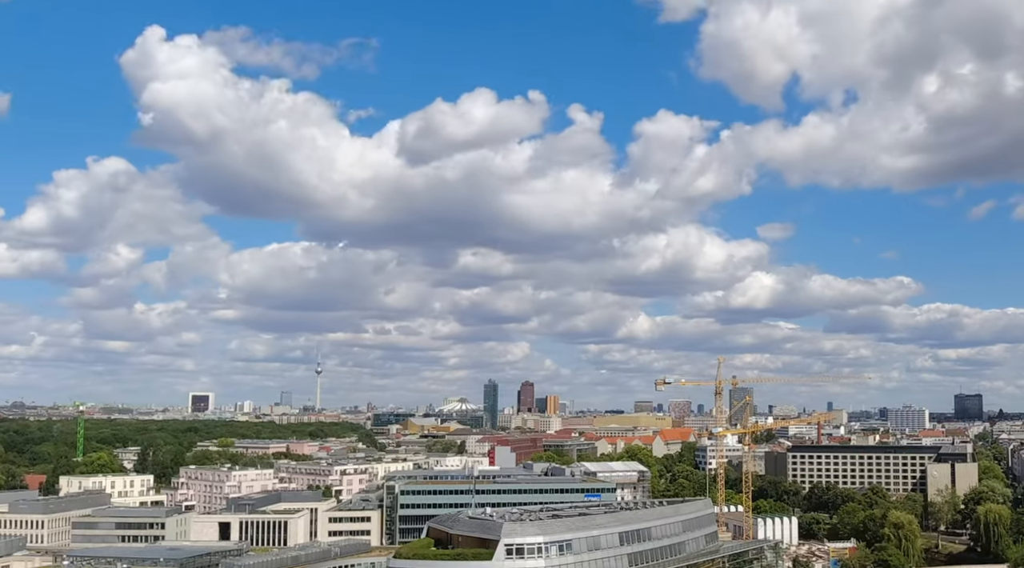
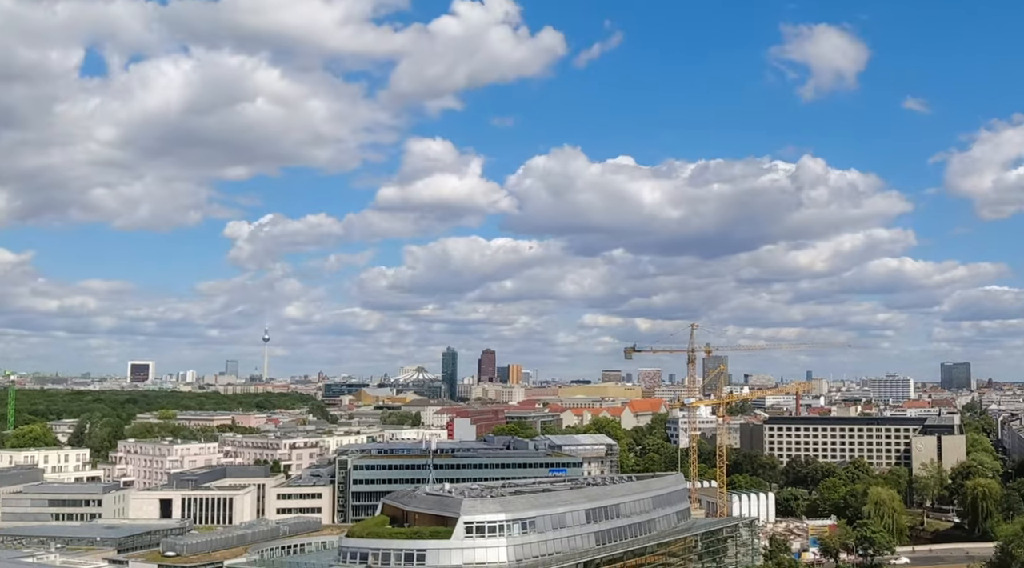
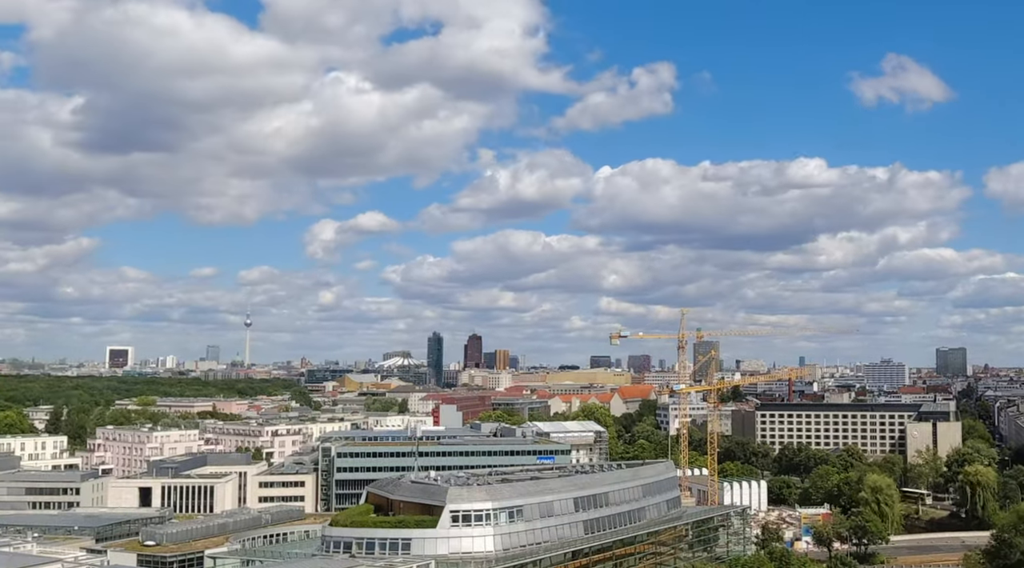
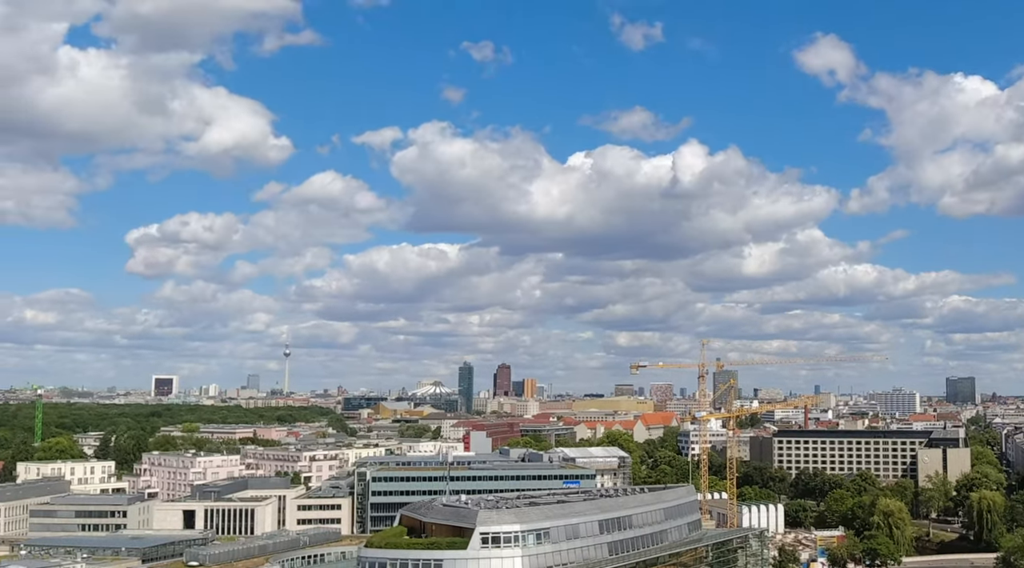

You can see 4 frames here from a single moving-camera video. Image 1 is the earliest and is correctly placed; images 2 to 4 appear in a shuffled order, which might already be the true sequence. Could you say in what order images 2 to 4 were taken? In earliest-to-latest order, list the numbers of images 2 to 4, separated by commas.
4, 2, 3
